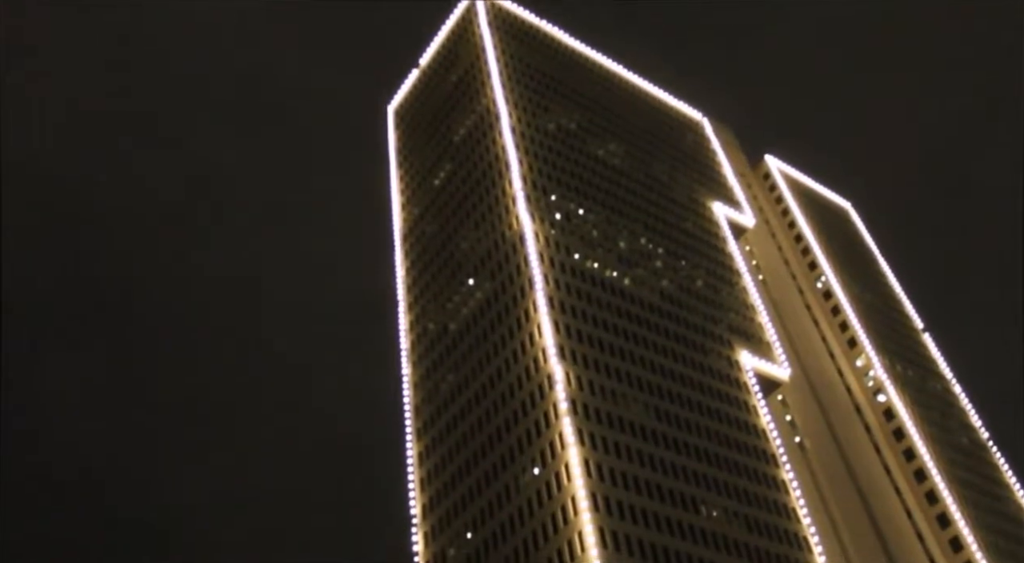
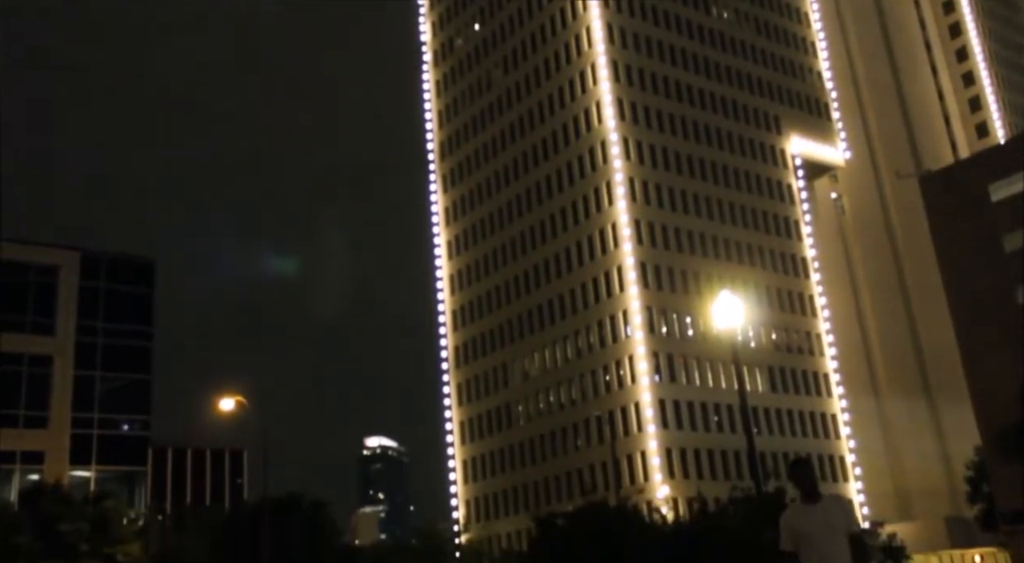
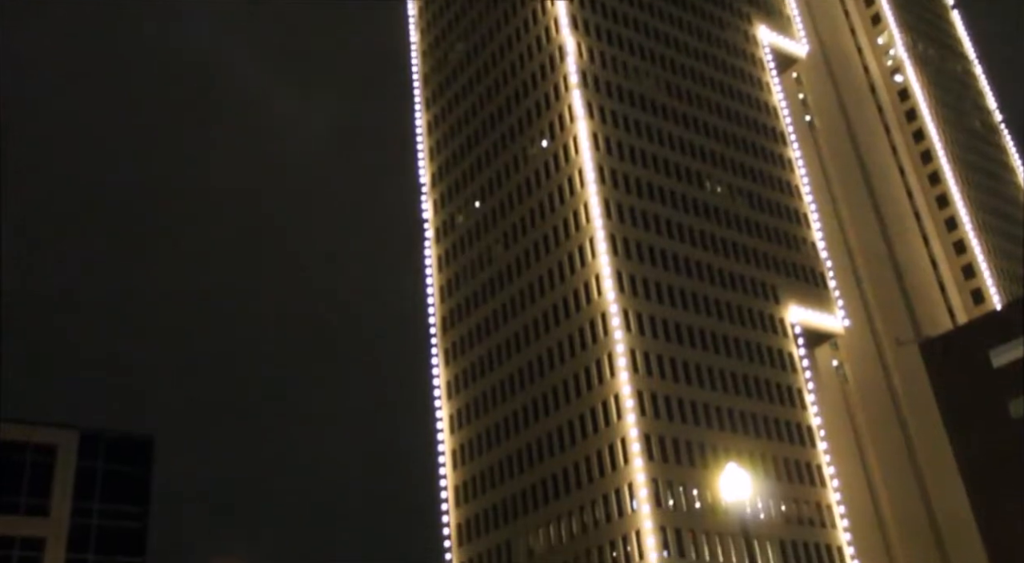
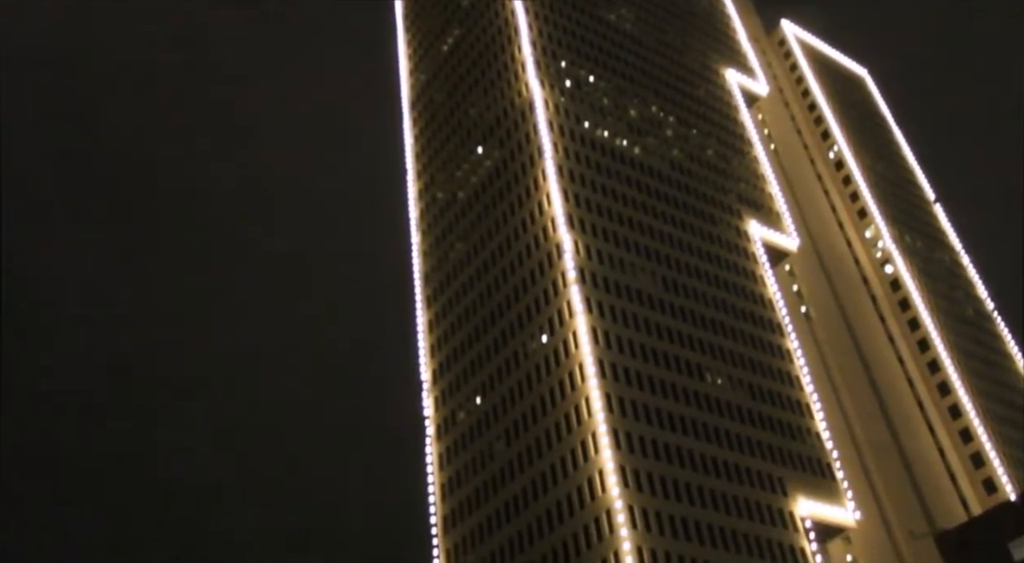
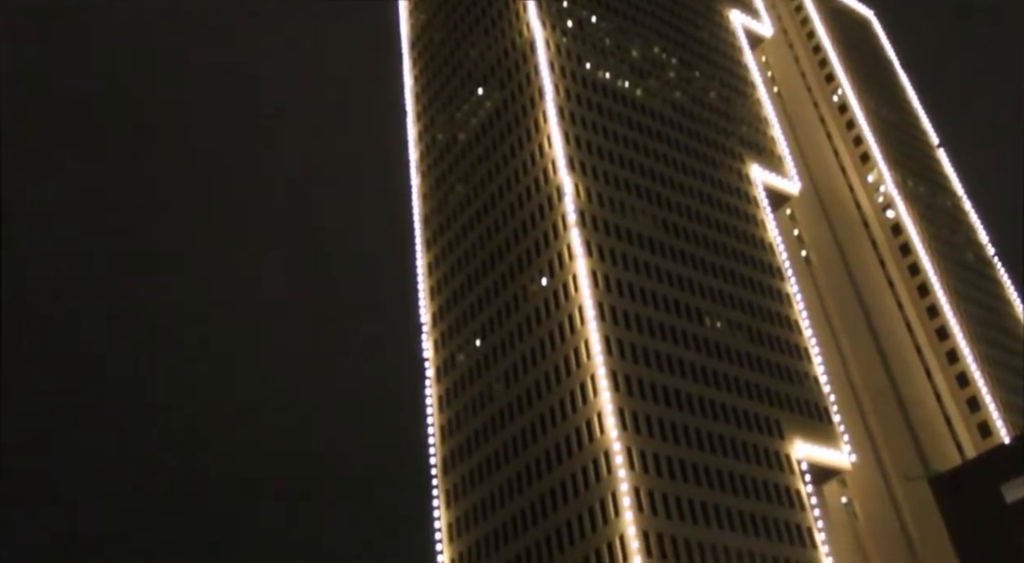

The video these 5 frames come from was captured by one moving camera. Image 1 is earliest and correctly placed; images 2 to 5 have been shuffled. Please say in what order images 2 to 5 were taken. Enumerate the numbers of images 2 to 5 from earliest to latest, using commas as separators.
4, 5, 3, 2
